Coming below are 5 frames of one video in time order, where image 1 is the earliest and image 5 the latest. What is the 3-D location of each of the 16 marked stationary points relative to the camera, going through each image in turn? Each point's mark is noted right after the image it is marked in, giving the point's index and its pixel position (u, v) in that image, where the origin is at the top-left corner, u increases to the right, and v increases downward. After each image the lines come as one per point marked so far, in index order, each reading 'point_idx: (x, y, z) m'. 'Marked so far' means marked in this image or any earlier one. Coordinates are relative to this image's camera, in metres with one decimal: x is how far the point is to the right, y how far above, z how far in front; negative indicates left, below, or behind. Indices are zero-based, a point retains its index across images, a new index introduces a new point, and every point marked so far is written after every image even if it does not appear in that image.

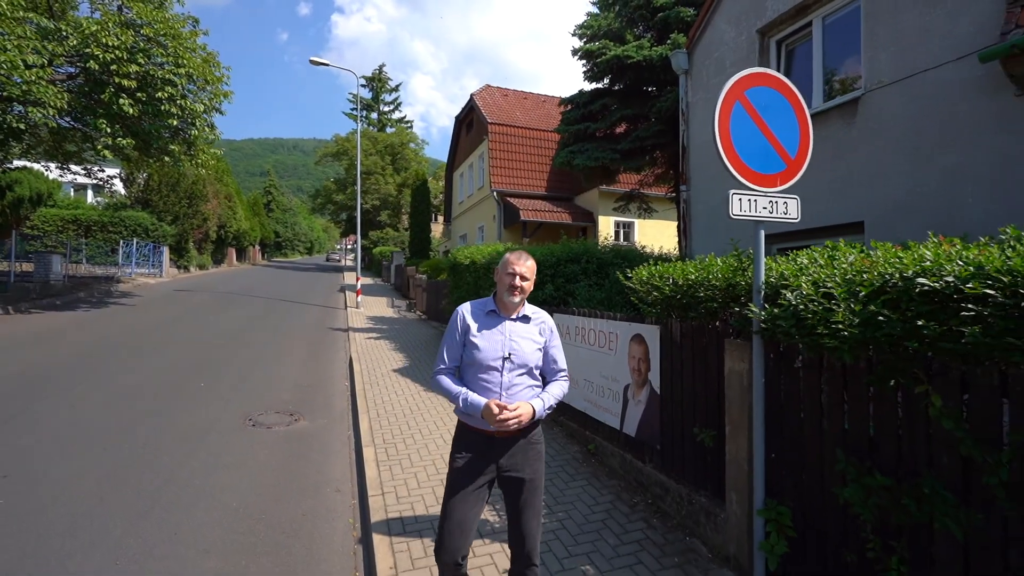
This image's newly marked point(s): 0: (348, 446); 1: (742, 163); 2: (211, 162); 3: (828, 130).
0: (-1.9, -1.9, +5.6) m
1: (+1.4, +0.7, +2.8) m
2: (-8.9, +3.8, +13.9) m
3: (+4.0, +2.0, +5.9) m
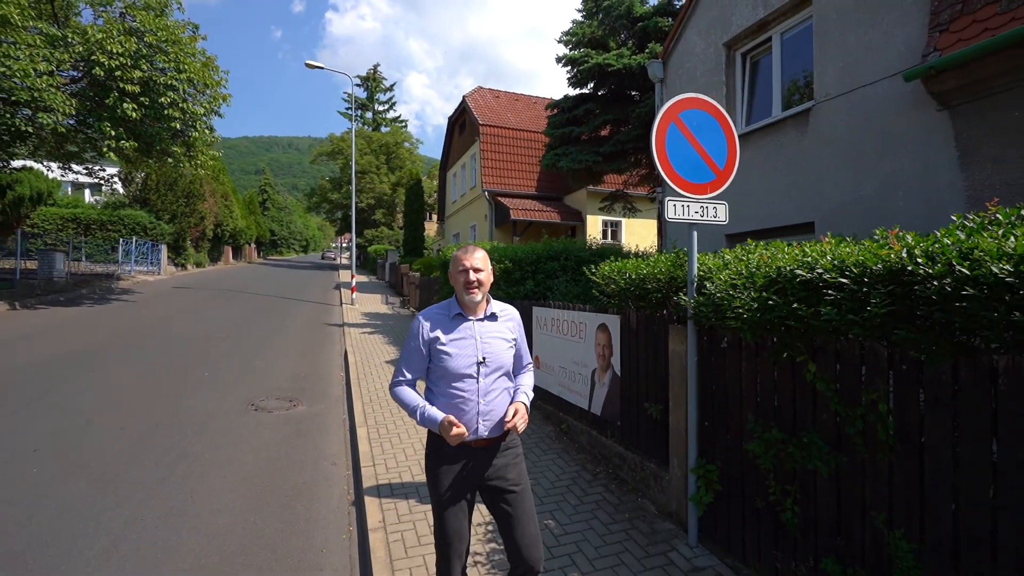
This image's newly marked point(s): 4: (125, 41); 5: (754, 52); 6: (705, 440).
0: (-2.2, -1.8, +6.0) m
1: (+1.2, +0.8, +3.3) m
2: (-9.3, +3.9, +14.3) m
3: (+3.7, +2.1, +6.4) m
4: (-9.4, +6.0, +11.3) m
5: (+3.8, +3.7, +7.3) m
6: (+1.4, -1.1, +3.4) m
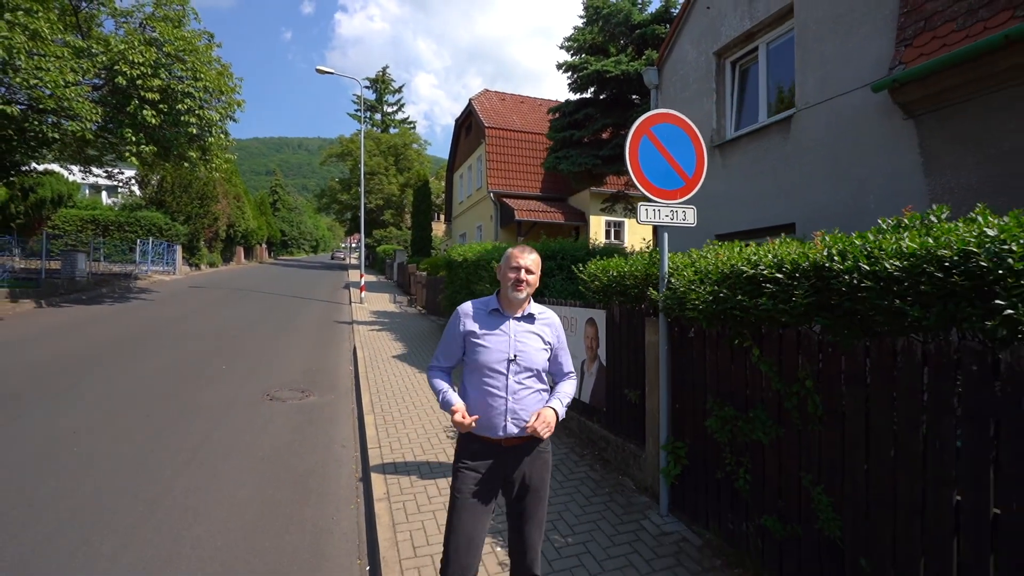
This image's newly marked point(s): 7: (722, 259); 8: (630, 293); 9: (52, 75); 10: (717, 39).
0: (-2.2, -1.8, +6.5) m
1: (+1.1, +0.8, +3.7) m
2: (-9.1, +3.9, +14.9) m
3: (+3.7, +2.1, +6.8) m
4: (-9.3, +6.0, +11.9) m
5: (+3.8, +3.7, +7.6) m
6: (+1.3, -1.1, +3.8) m
7: (+1.4, +0.2, +3.2) m
8: (+1.1, 0.0, +4.4) m
9: (-10.1, +4.7, +10.3) m
10: (+3.4, +4.1, +7.7) m
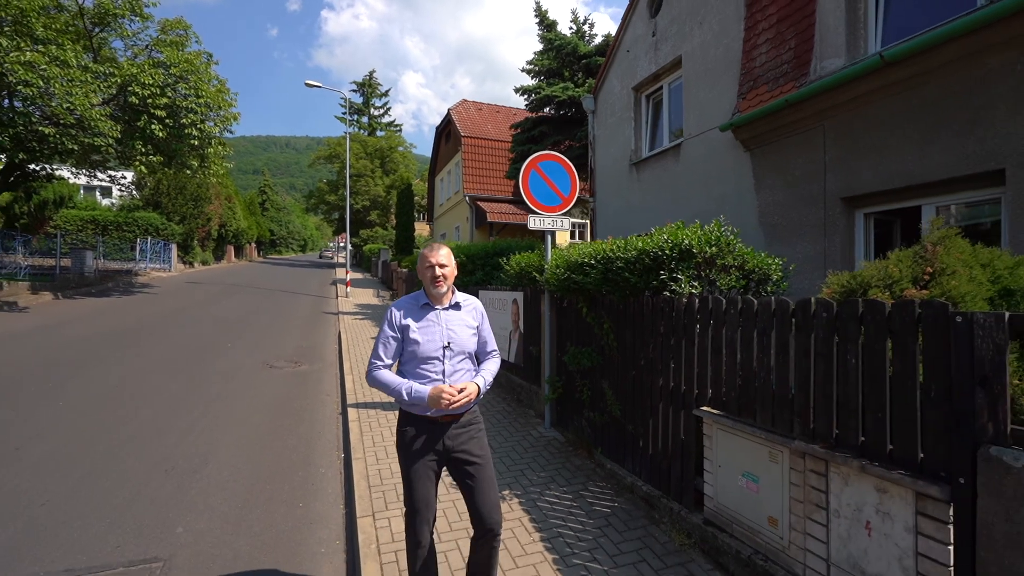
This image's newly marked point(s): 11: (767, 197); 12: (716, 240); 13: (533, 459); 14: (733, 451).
0: (-3.1, -1.6, +8.2) m
1: (+0.3, +1.0, +5.5) m
2: (-10.2, +4.1, +16.4) m
3: (+2.8, +2.3, +8.6) m
4: (-10.3, +6.2, +13.4) m
5: (+2.9, +3.9, +9.4) m
6: (+0.5, -0.9, +5.5) m
7: (+0.6, +0.4, +4.9) m
8: (+0.3, +0.1, +6.2) m
9: (-11.0, +4.9, +11.8) m
10: (+2.5, +4.3, +9.5) m
11: (+3.6, +1.3, +6.6) m
12: (+1.6, +0.4, +3.7) m
13: (+0.2, -1.8, +4.8) m
14: (+1.5, -1.1, +3.2) m
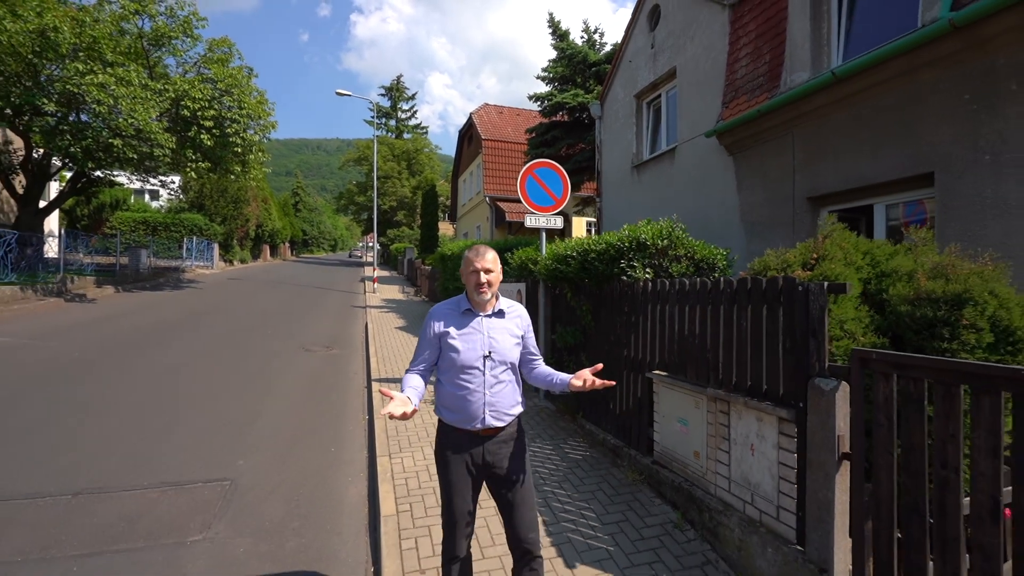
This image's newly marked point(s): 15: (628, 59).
0: (-3.0, -1.4, +9.2) m
1: (+0.3, +1.1, +6.3) m
2: (-9.6, +4.3, +17.8) m
3: (+3.0, +2.4, +9.3) m
4: (-9.9, +6.4, +14.9) m
5: (+3.1, +4.0, +10.1) m
6: (+0.5, -0.8, +6.4) m
7: (+0.6, +0.5, +5.8) m
8: (+0.3, +0.3, +7.0) m
9: (-10.7, +5.0, +13.3) m
10: (+2.7, +4.4, +10.2) m
11: (+3.7, +1.4, +7.3) m
12: (+1.5, +0.5, +4.5) m
13: (+0.2, -1.6, +5.7) m
14: (+1.3, -1.0, +4.0) m
15: (+2.6, +5.1, +10.5) m
